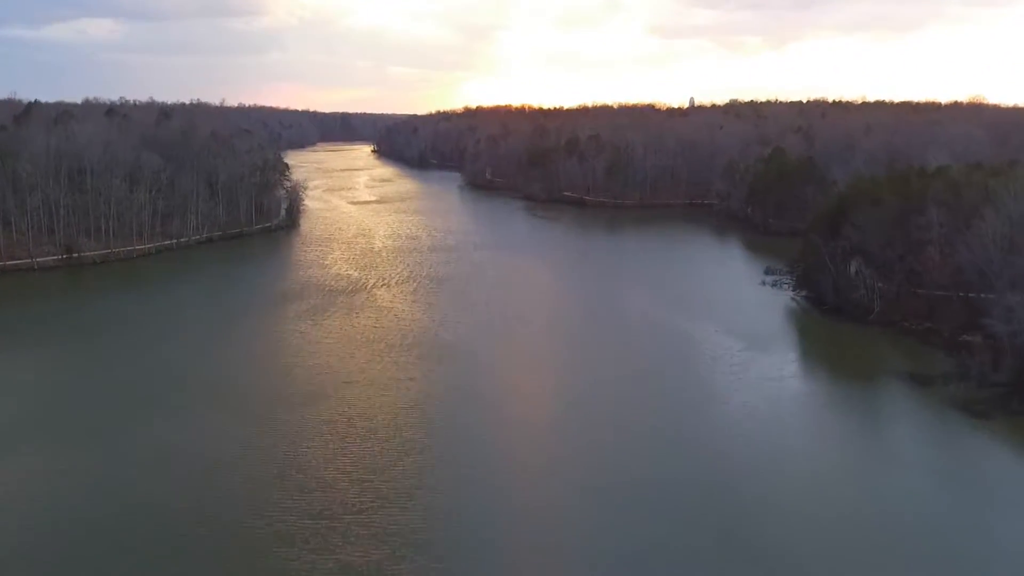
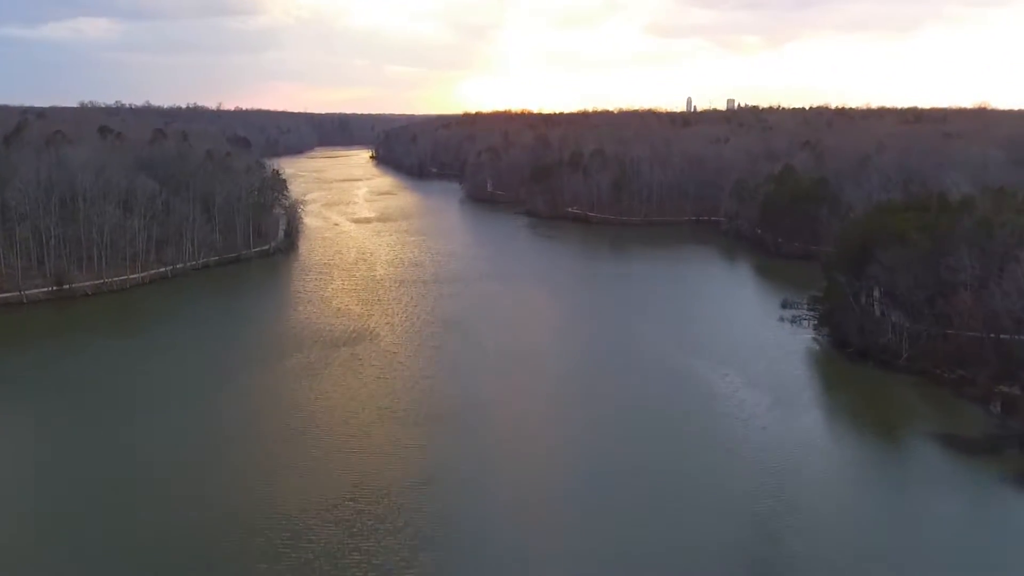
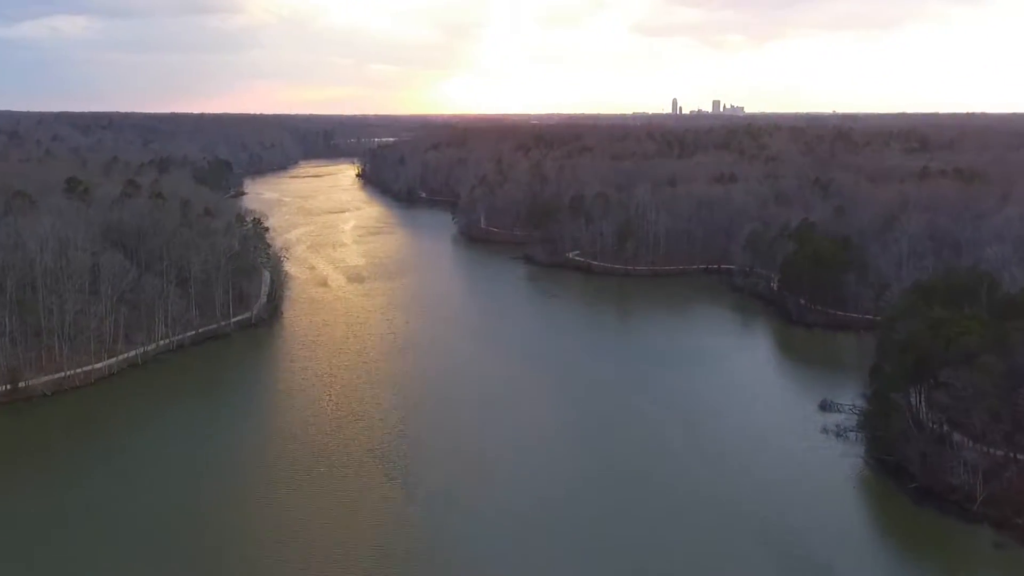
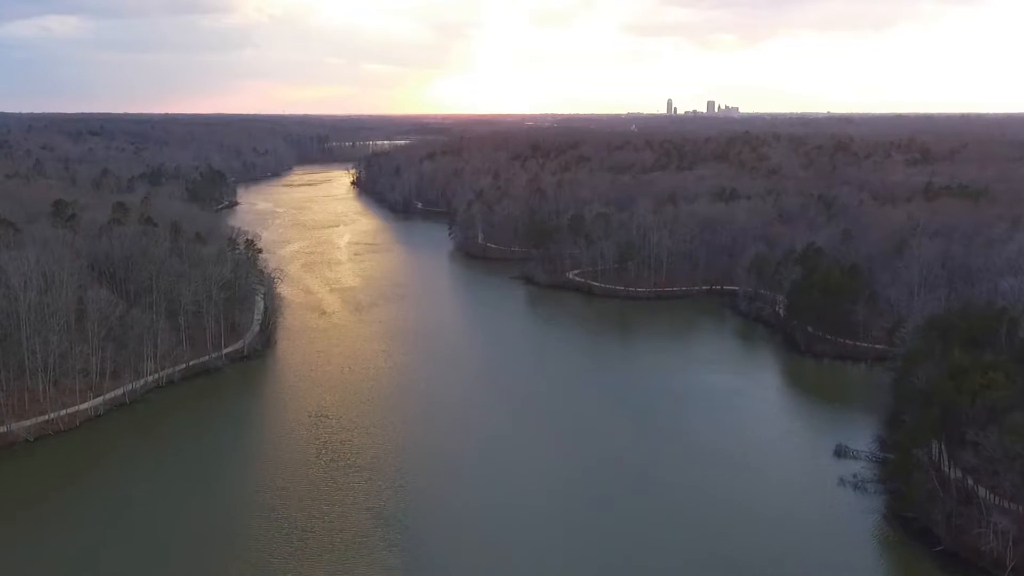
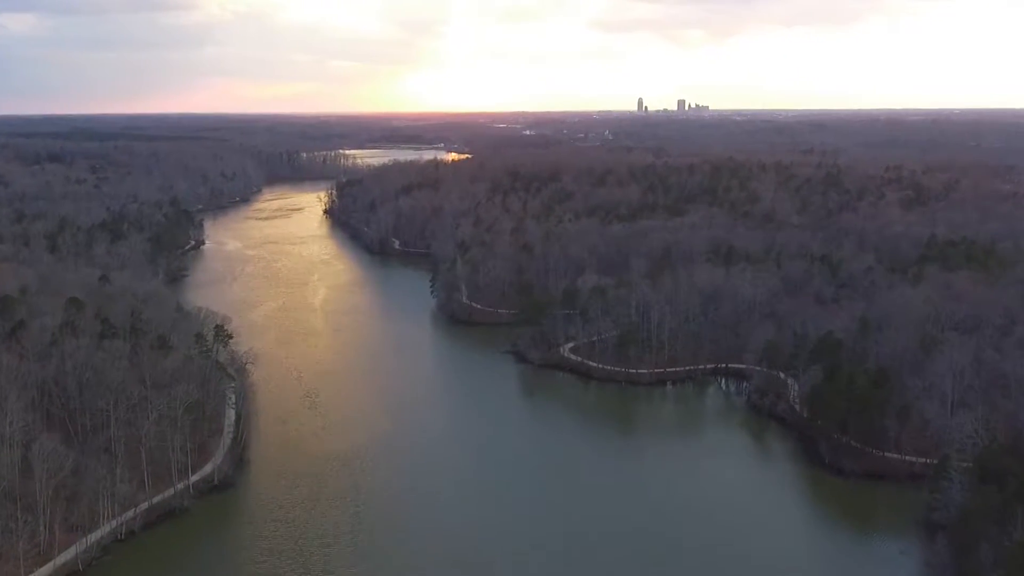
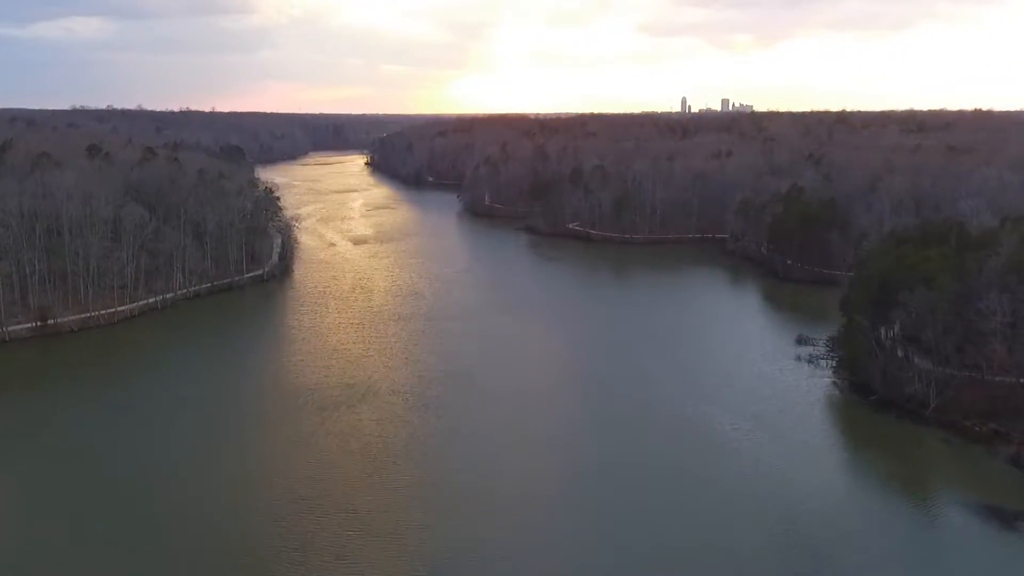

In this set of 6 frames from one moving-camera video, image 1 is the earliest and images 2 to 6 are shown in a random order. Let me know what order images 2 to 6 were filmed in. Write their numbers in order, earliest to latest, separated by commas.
2, 6, 3, 4, 5
